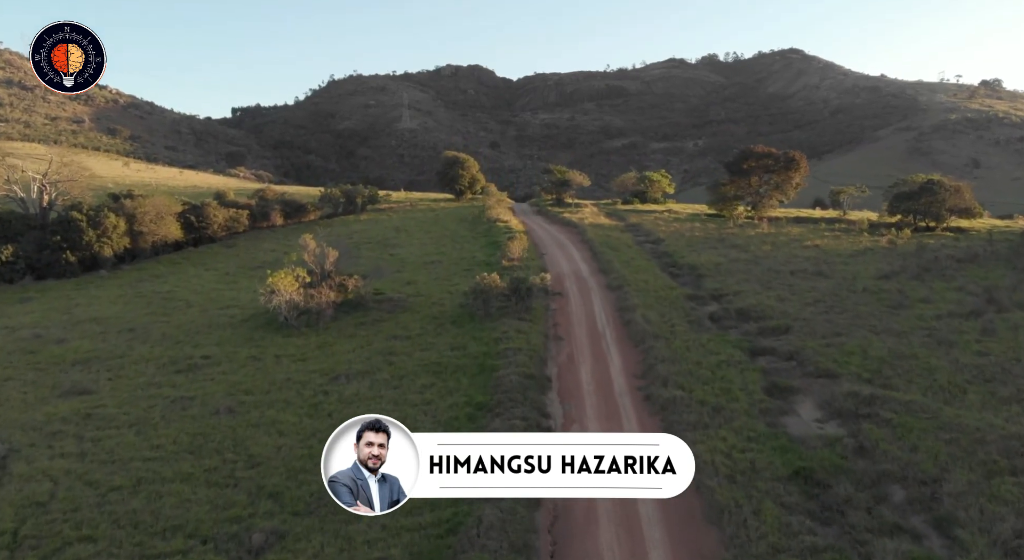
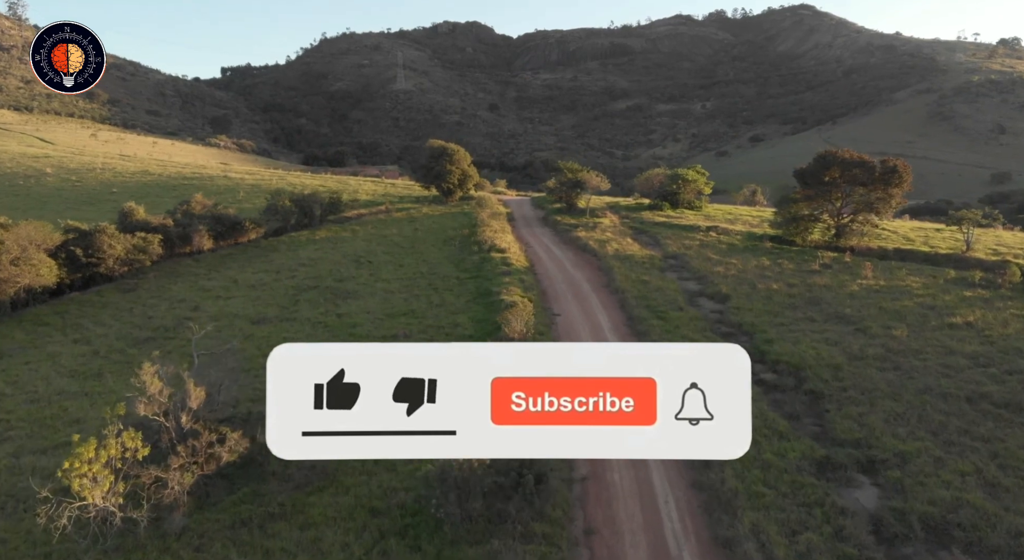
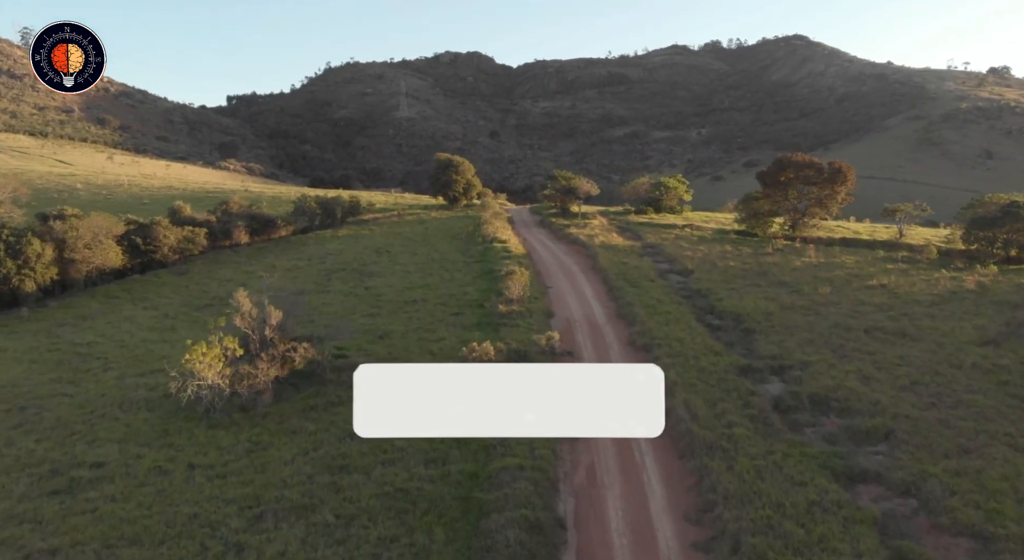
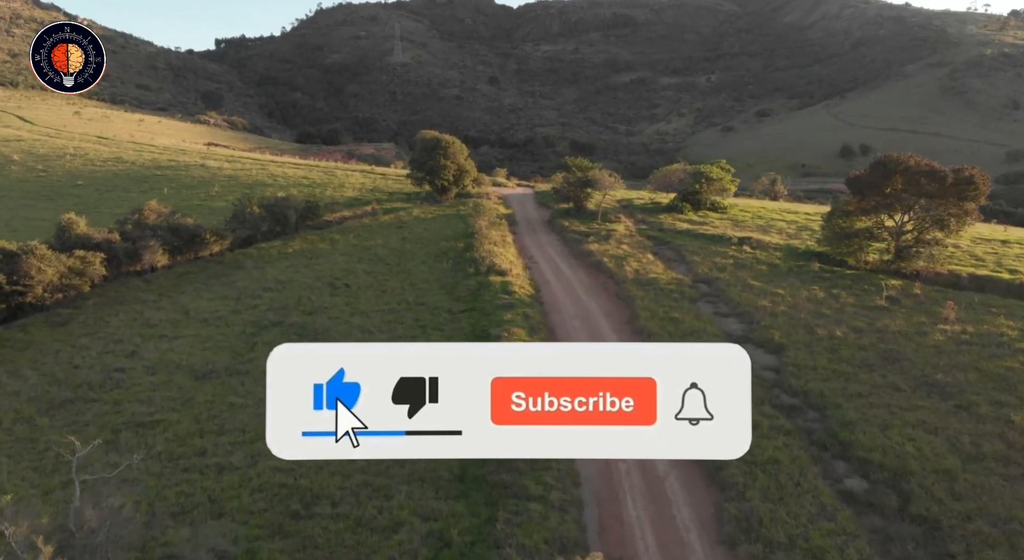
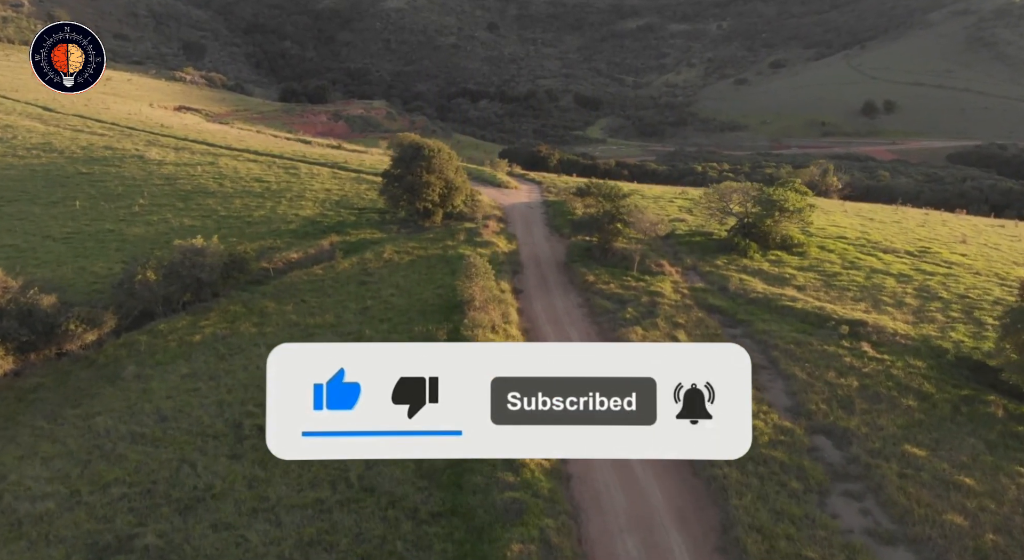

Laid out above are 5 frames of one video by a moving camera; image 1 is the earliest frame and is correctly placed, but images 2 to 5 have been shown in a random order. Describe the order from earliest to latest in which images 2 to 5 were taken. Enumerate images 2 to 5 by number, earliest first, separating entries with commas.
3, 2, 4, 5
